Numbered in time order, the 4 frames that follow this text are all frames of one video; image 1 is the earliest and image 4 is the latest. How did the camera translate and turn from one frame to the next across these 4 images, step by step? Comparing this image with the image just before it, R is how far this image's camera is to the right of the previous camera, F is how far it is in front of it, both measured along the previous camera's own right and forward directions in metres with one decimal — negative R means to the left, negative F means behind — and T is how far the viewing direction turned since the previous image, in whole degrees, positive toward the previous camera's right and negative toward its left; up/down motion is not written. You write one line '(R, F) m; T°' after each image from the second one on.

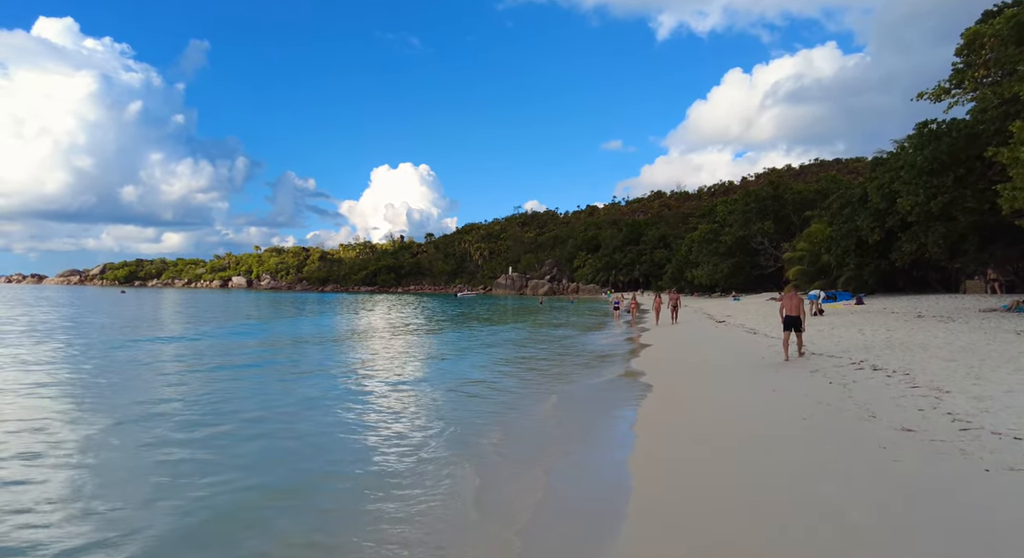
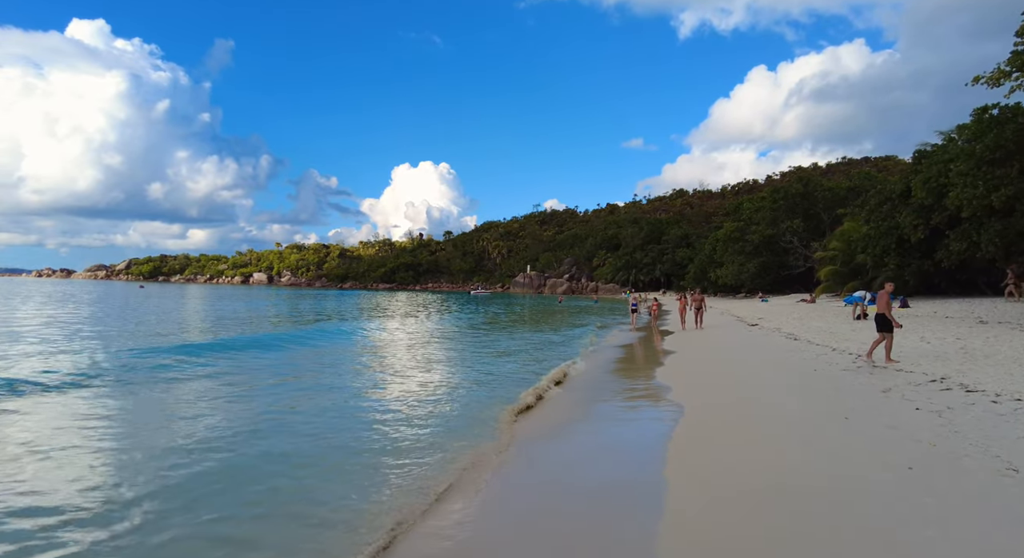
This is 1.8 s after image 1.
(+0.1, +1.1) m; -2°
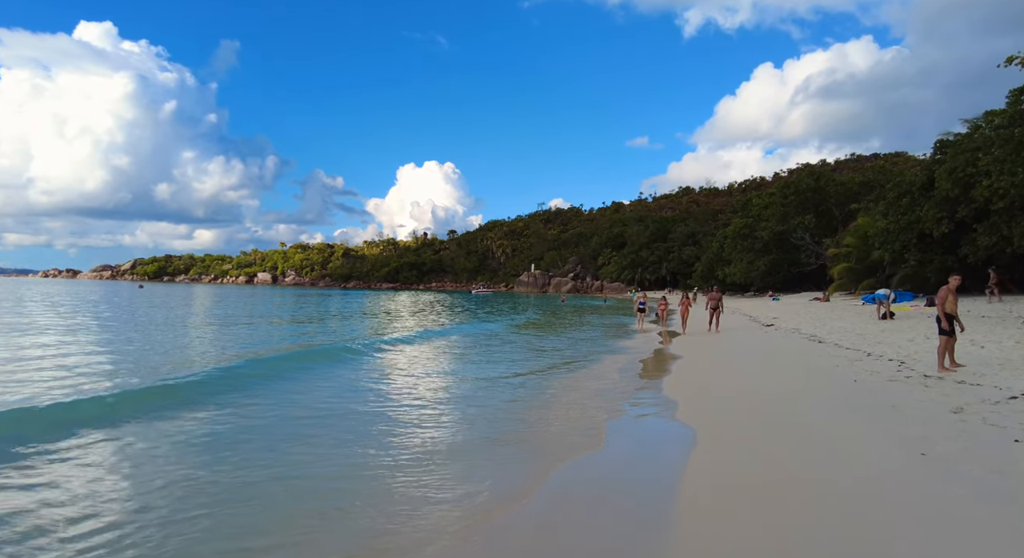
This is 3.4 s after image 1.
(+0.2, +1.0) m; 0°
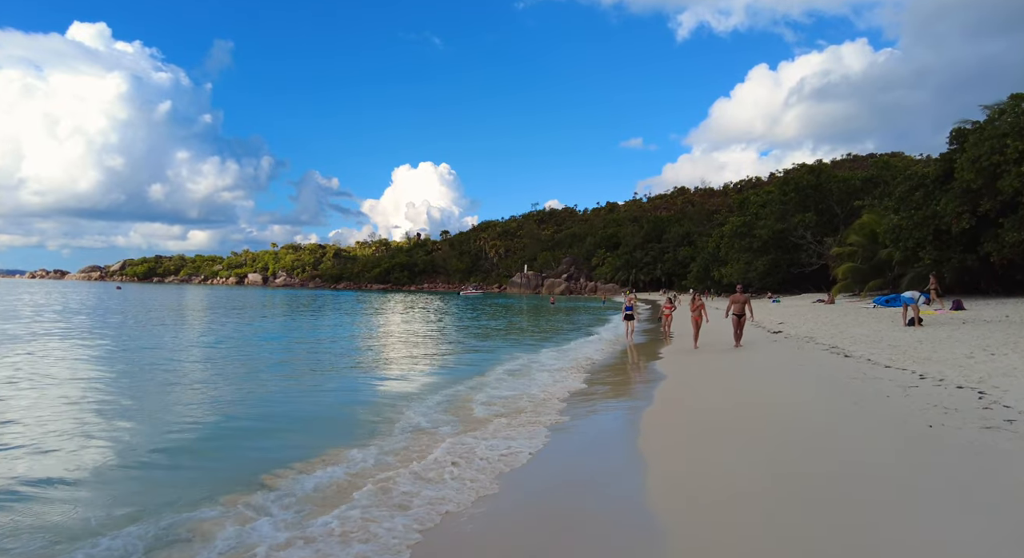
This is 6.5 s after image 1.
(+0.5, +1.8) m; 0°
